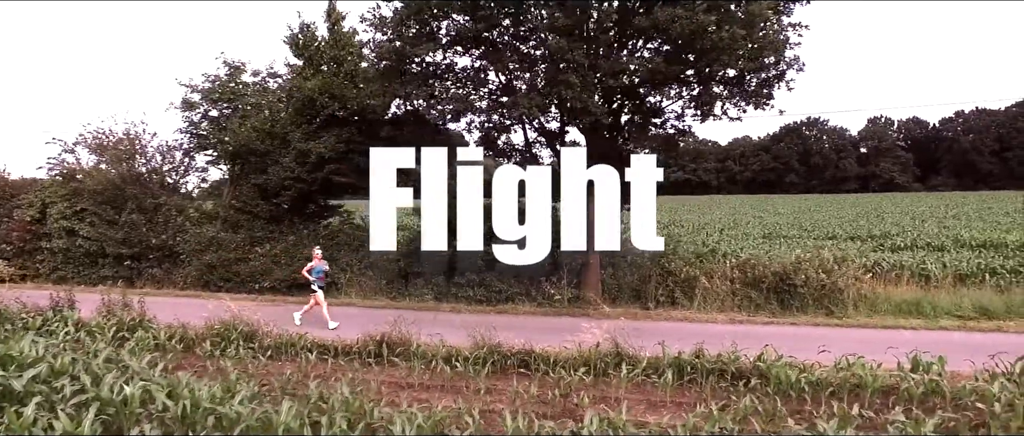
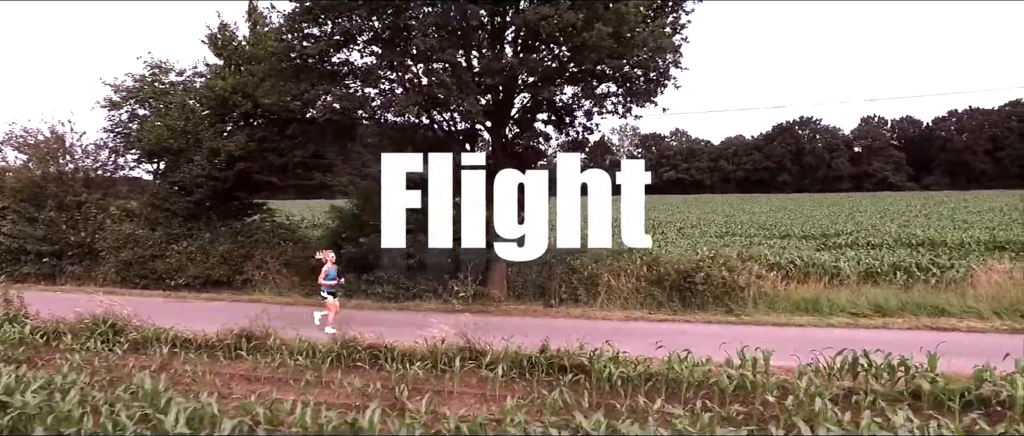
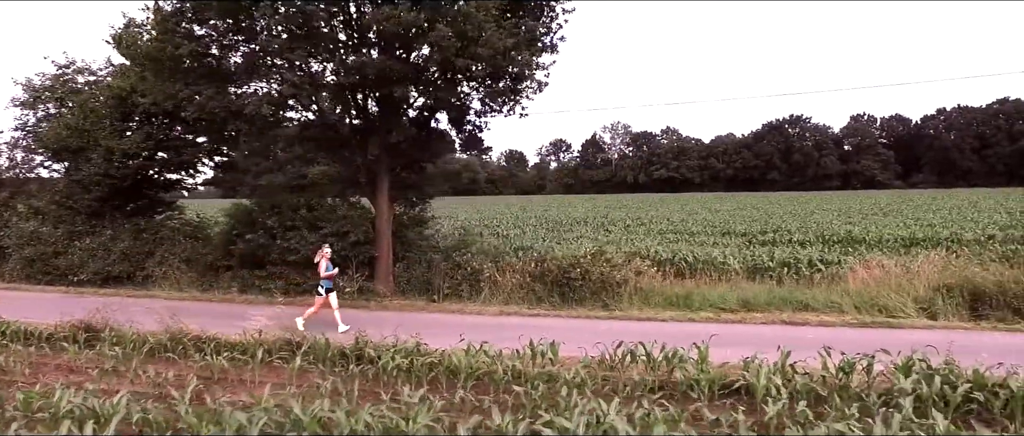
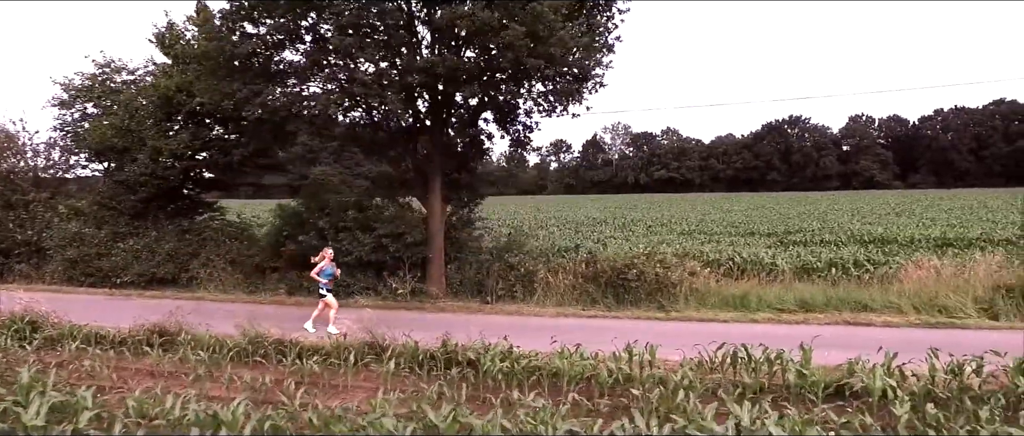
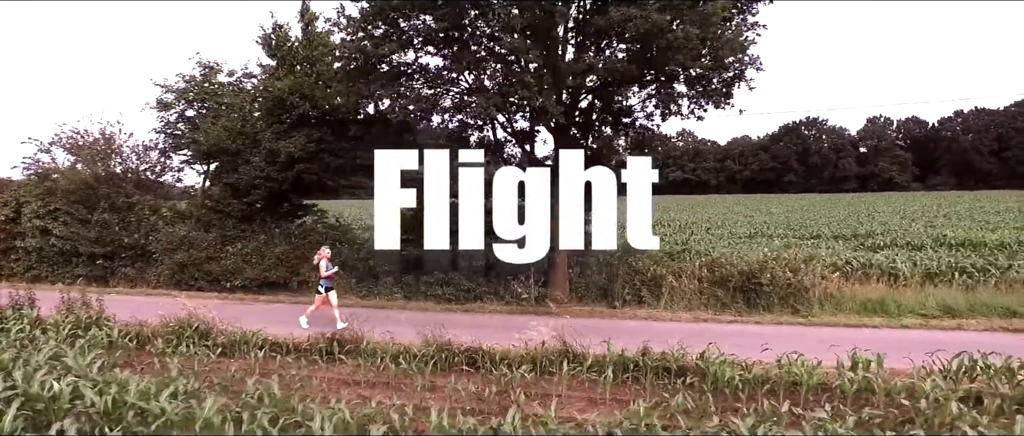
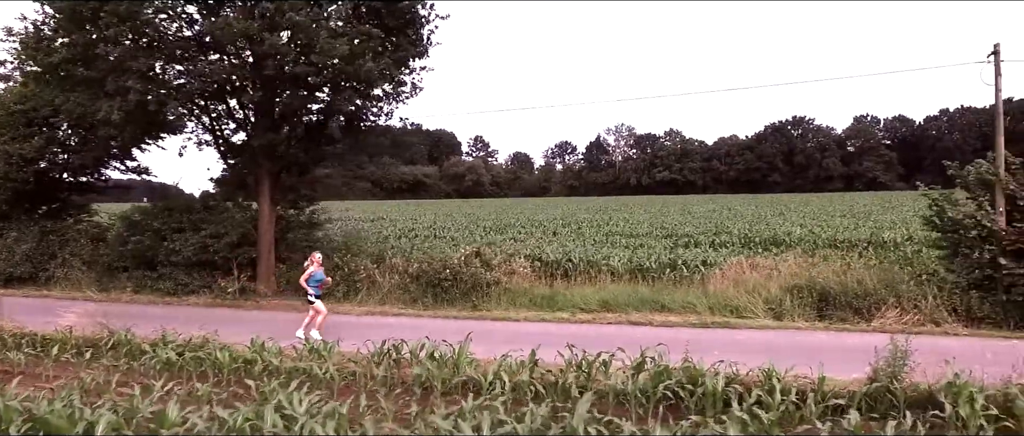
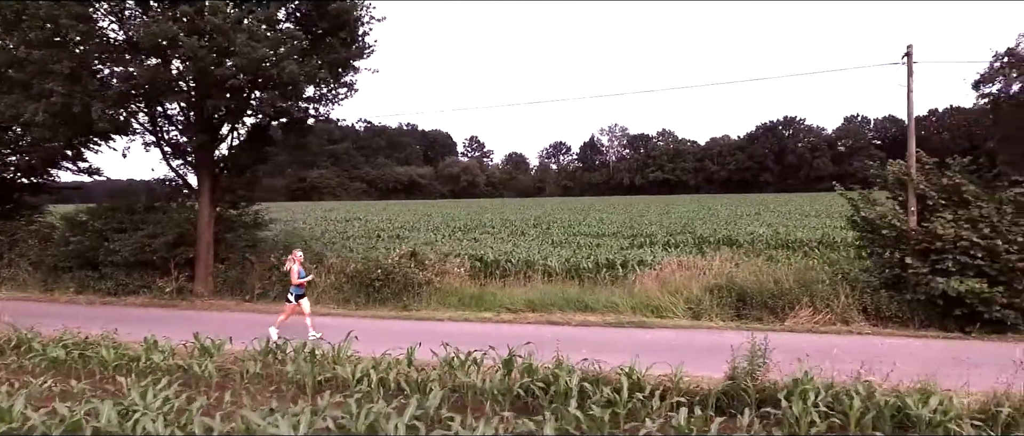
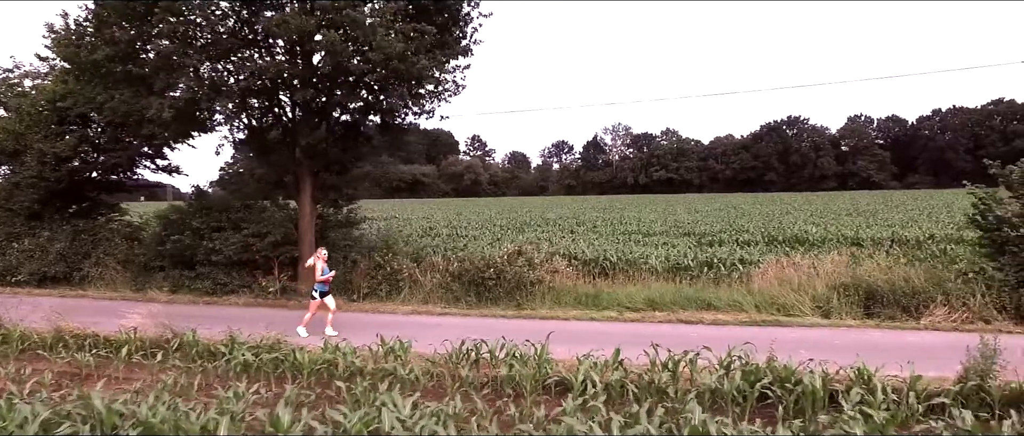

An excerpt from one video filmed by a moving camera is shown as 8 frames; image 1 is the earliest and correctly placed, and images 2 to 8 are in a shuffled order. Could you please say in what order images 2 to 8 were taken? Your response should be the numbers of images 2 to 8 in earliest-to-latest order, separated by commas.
5, 2, 4, 3, 8, 6, 7
